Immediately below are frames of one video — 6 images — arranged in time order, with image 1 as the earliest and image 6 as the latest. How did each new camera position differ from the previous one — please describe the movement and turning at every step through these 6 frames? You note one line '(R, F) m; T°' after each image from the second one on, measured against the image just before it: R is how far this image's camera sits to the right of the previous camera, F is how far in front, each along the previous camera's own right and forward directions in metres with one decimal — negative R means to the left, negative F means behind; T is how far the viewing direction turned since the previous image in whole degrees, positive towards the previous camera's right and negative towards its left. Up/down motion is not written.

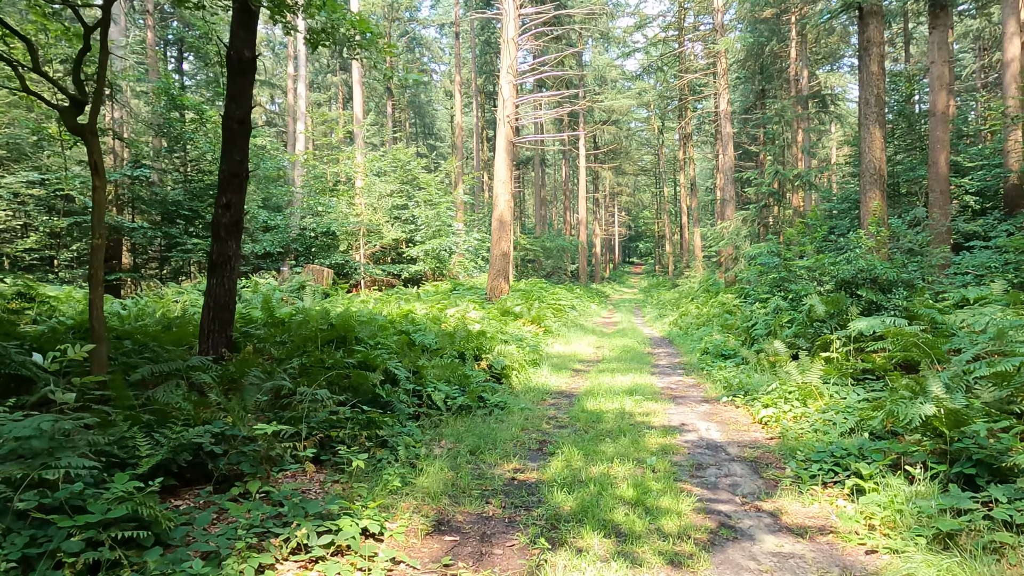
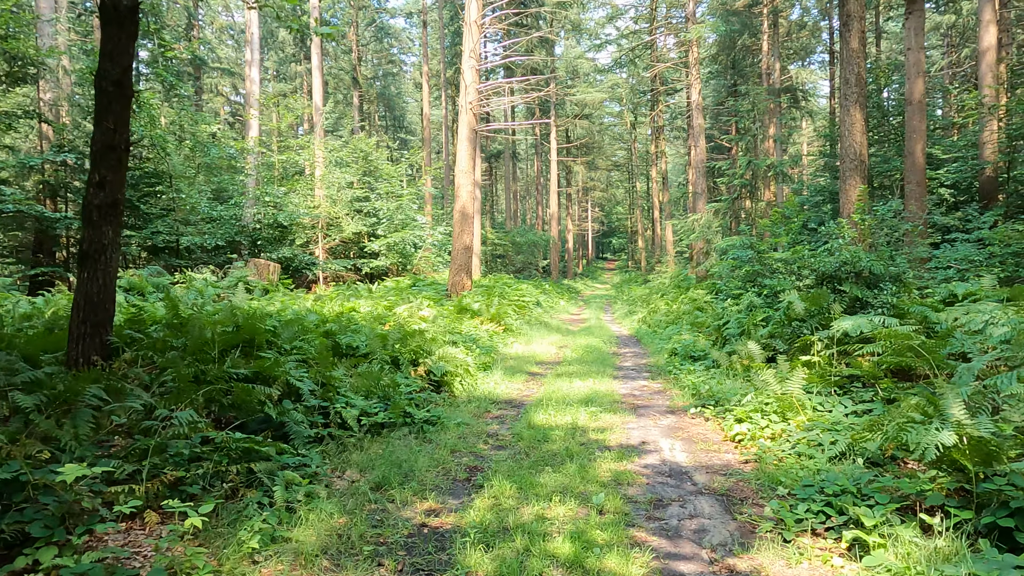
(+0.3, +0.8) m; +2°
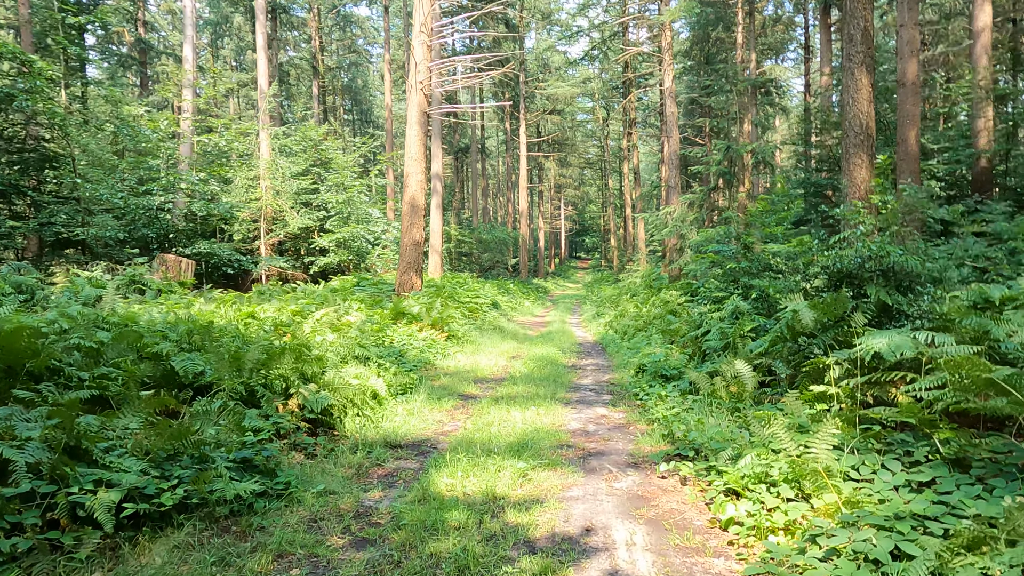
(+0.4, +1.5) m; +2°
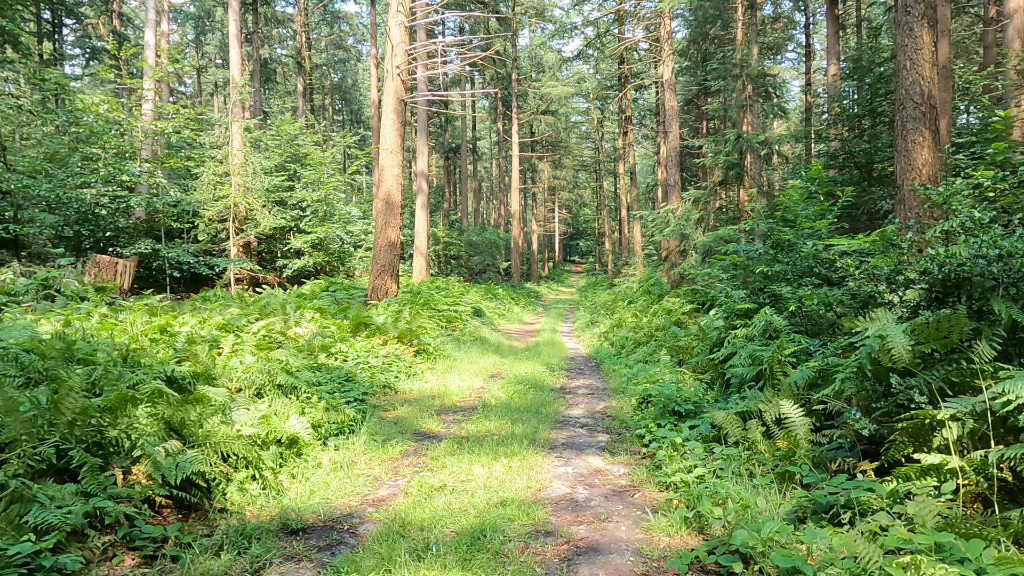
(+0.2, +1.3) m; 0°
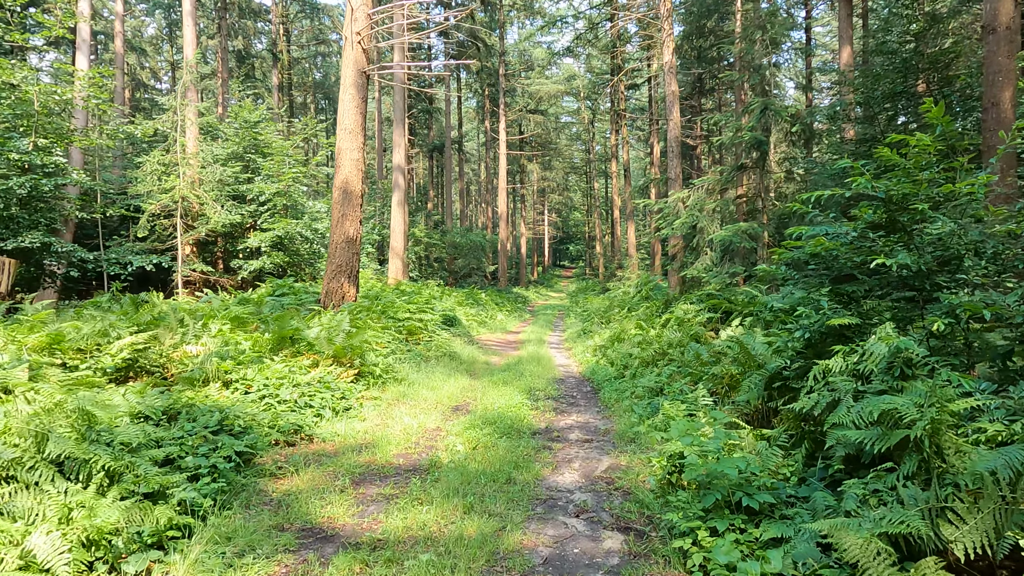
(+0.2, +1.9) m; +1°
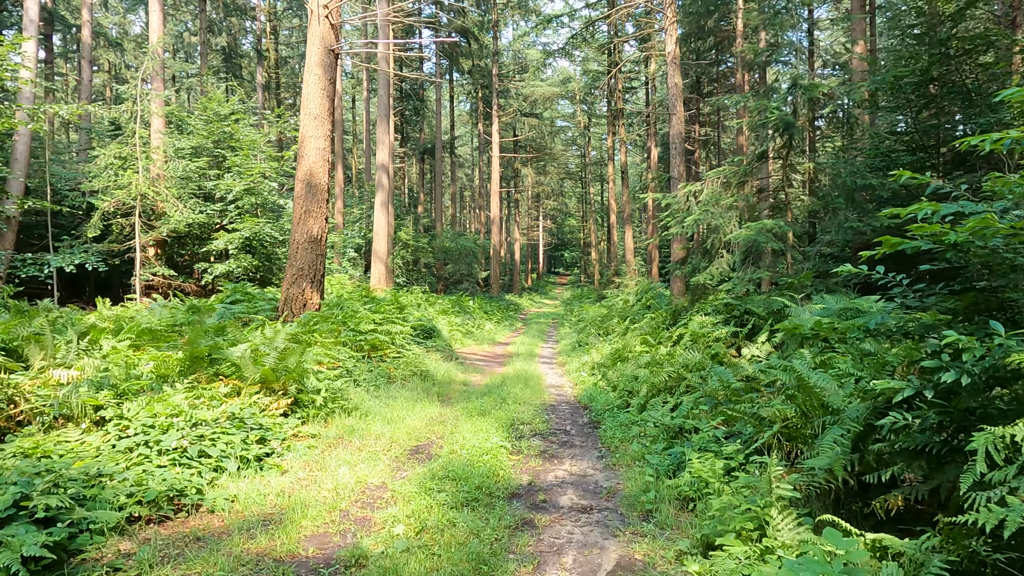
(+0.1, +1.3) m; 0°
